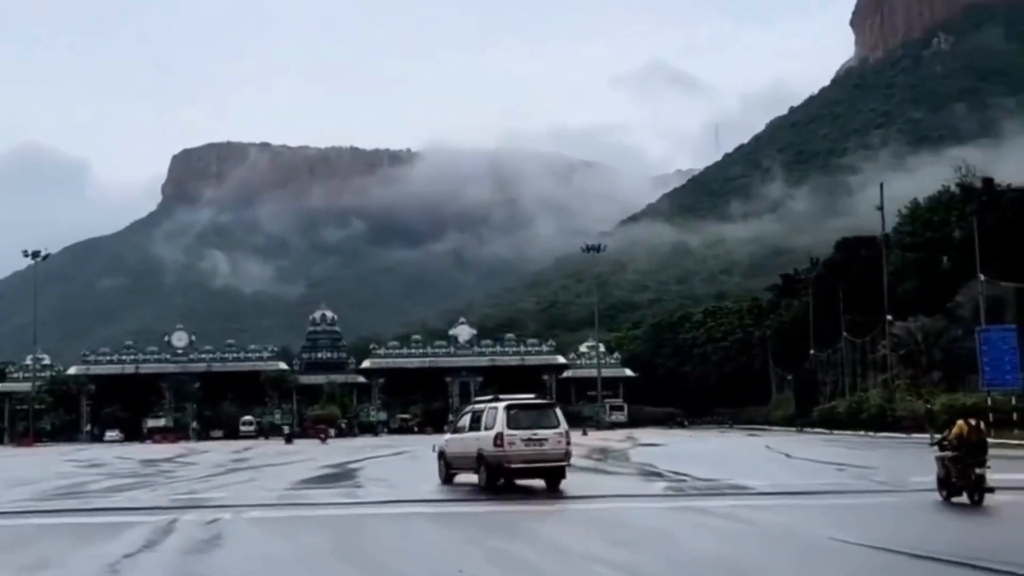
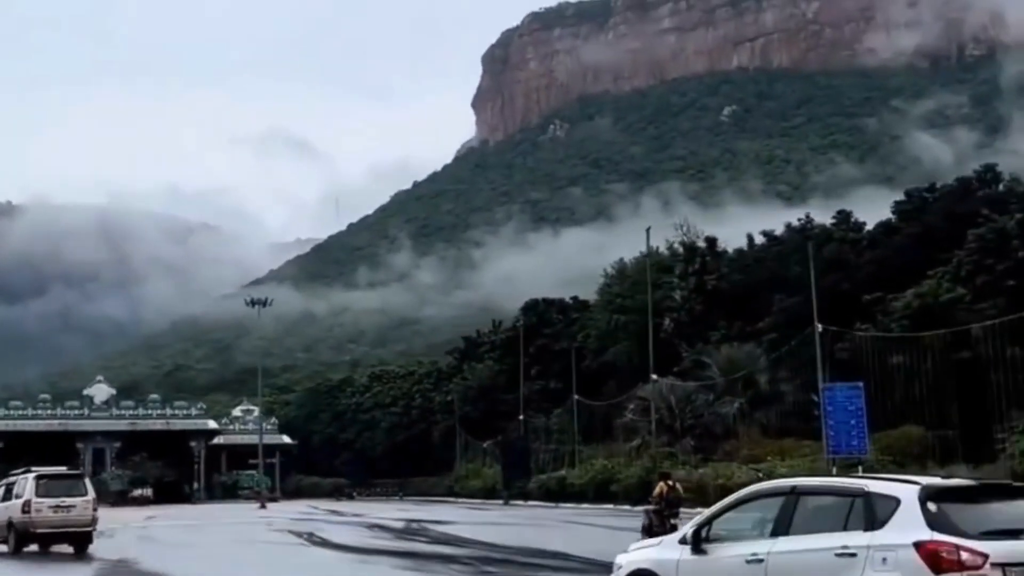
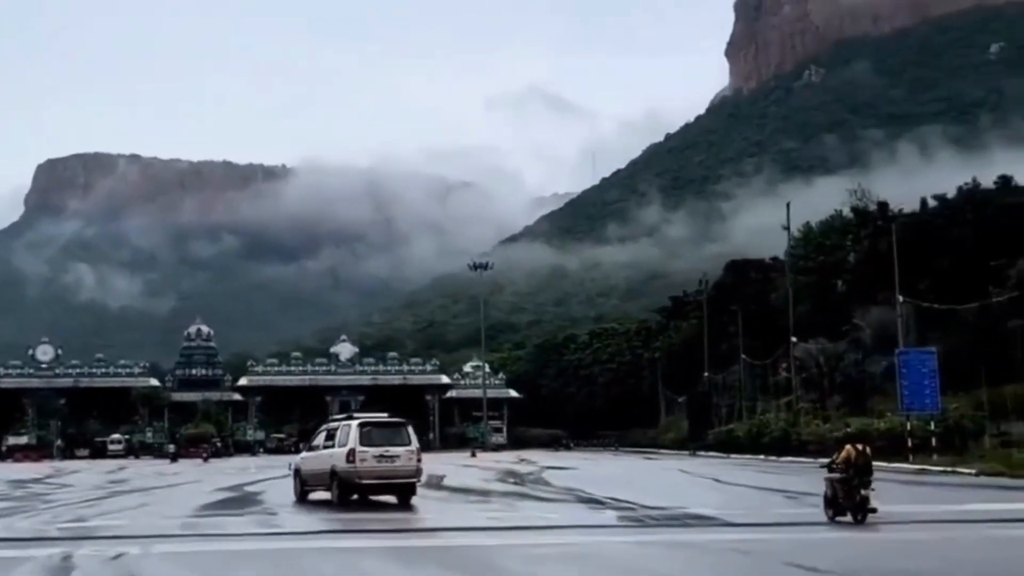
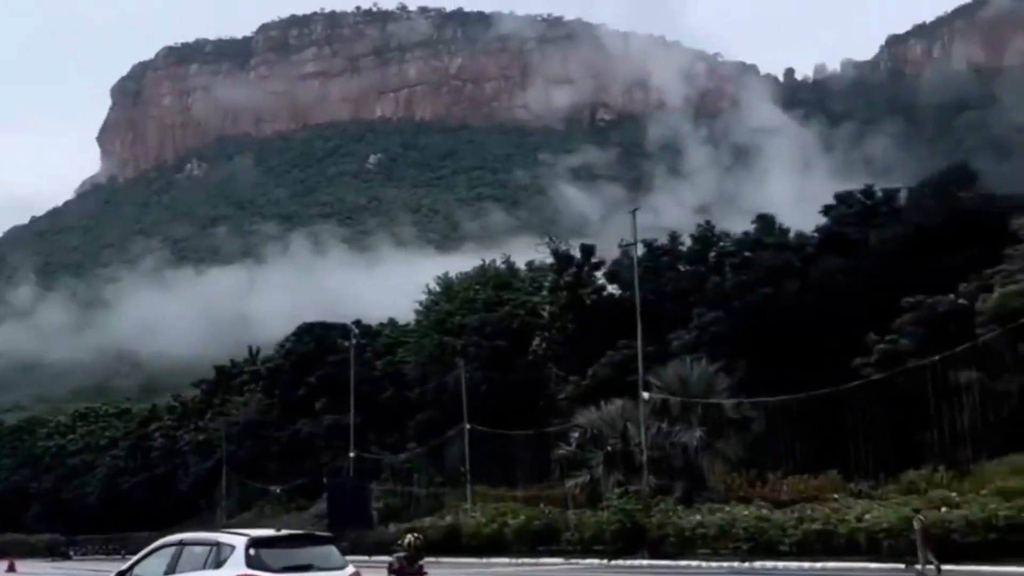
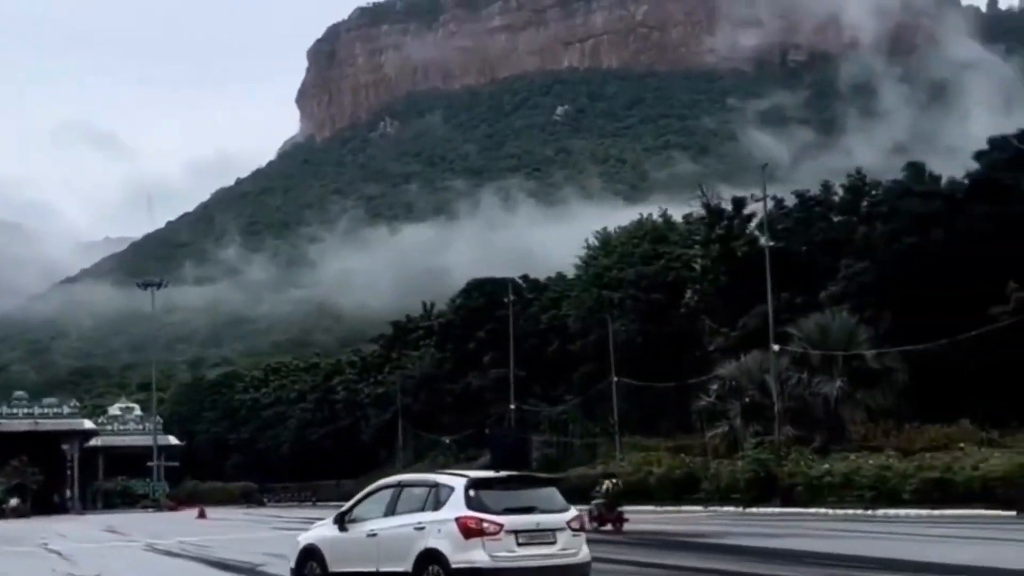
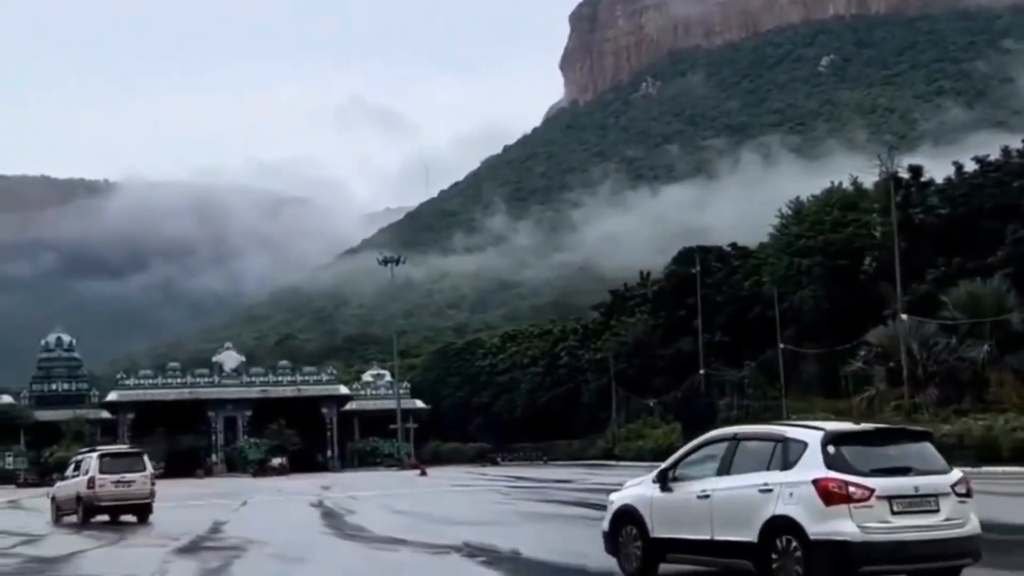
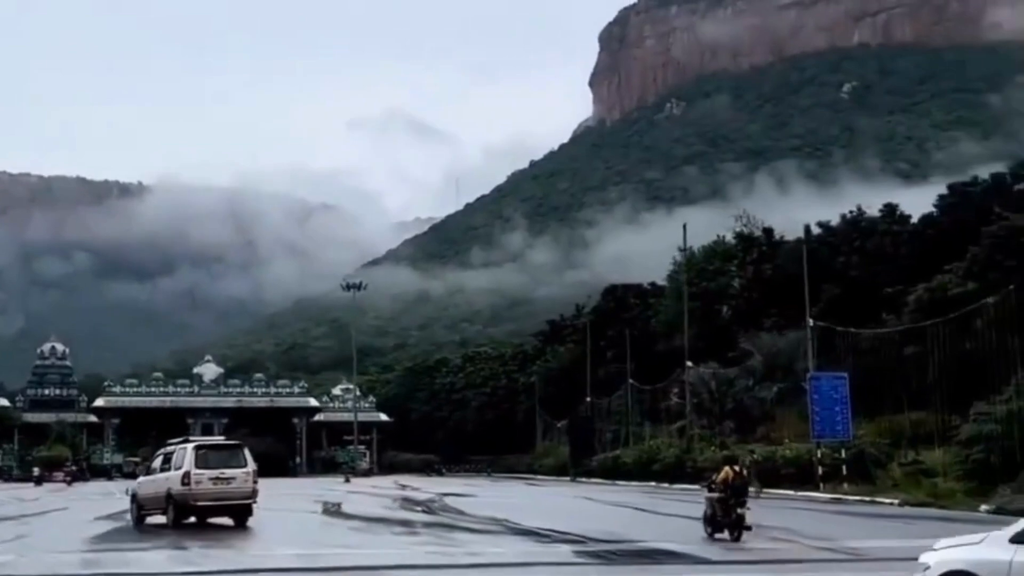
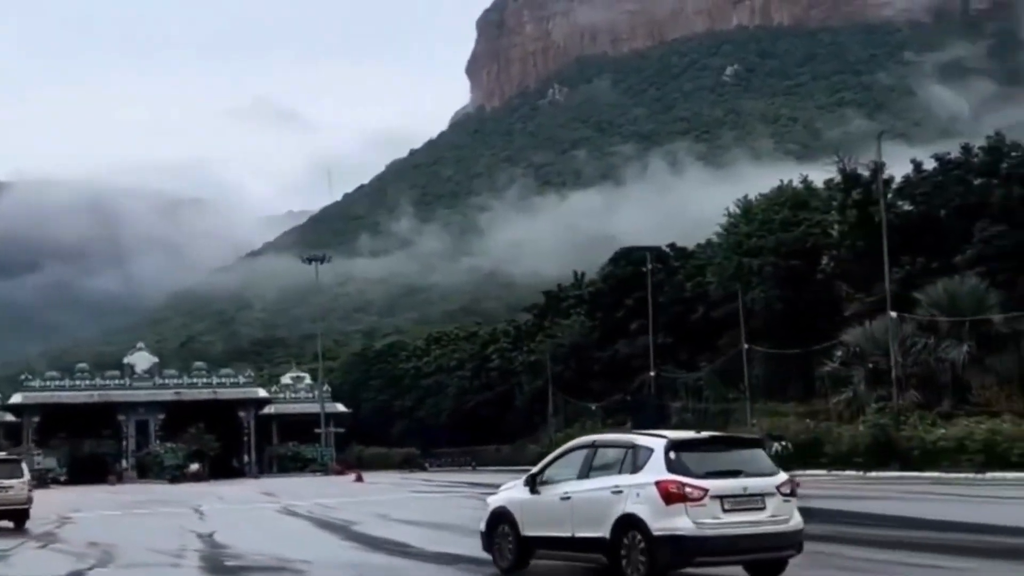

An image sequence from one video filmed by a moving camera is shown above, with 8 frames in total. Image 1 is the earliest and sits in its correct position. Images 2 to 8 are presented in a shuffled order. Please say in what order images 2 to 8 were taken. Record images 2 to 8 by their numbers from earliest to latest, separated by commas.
3, 7, 2, 6, 8, 5, 4
